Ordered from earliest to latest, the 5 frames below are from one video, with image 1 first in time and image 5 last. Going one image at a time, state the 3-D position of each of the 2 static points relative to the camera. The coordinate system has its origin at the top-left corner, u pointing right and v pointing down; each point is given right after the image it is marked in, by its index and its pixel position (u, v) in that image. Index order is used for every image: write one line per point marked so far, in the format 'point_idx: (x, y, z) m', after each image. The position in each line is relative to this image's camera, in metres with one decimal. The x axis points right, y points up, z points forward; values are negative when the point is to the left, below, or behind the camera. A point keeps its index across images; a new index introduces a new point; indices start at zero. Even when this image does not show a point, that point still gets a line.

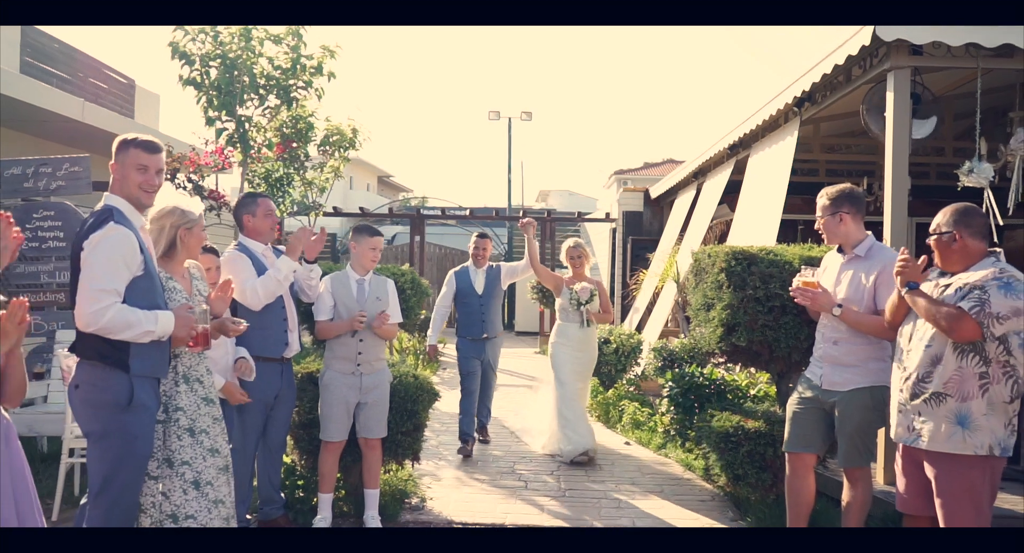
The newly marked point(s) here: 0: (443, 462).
0: (-0.5, -1.3, +5.7) m
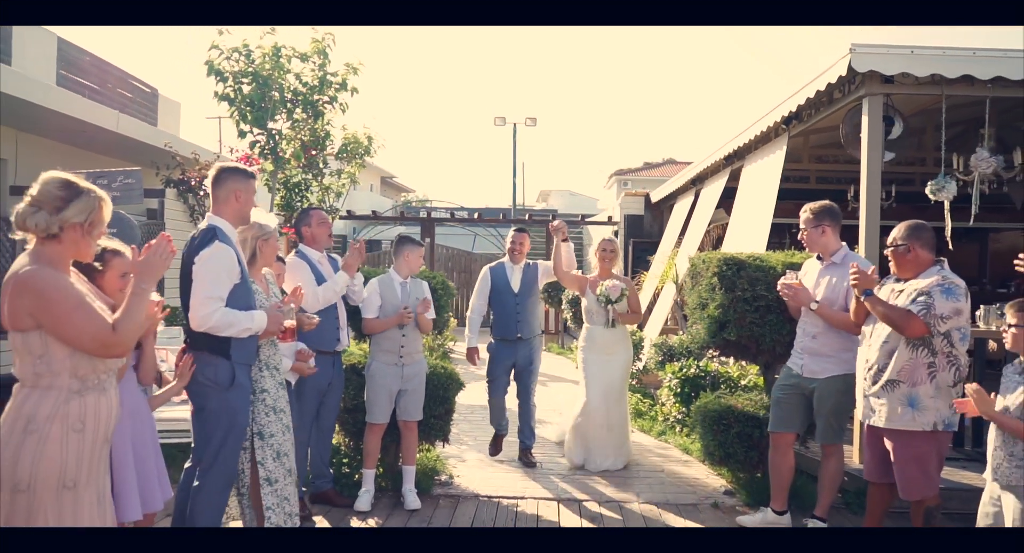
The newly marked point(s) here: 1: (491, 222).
0: (-0.4, -1.4, +6.4) m
1: (-0.4, +1.1, +16.1) m
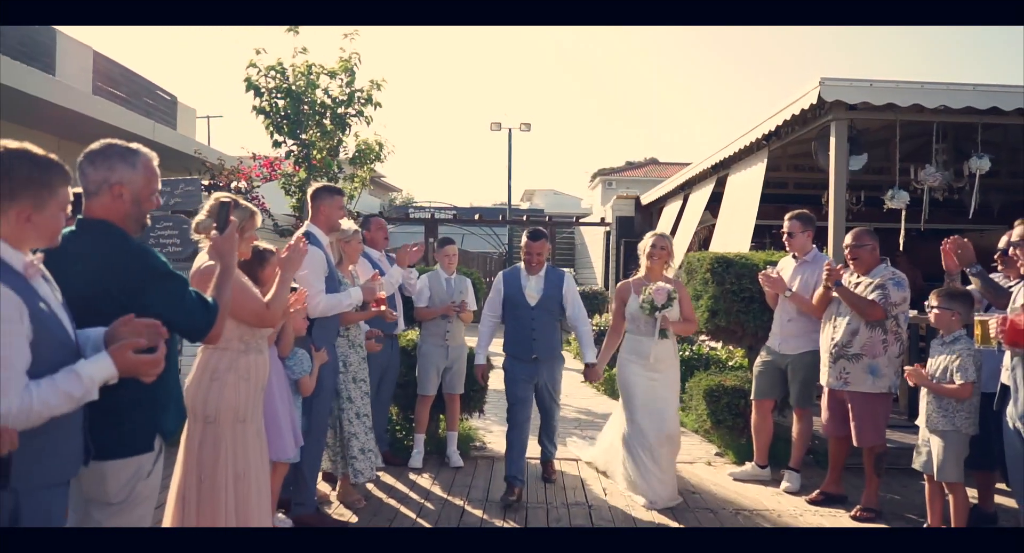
0: (-0.2, -1.3, +7.4) m
1: (-0.5, +1.1, +17.0) m
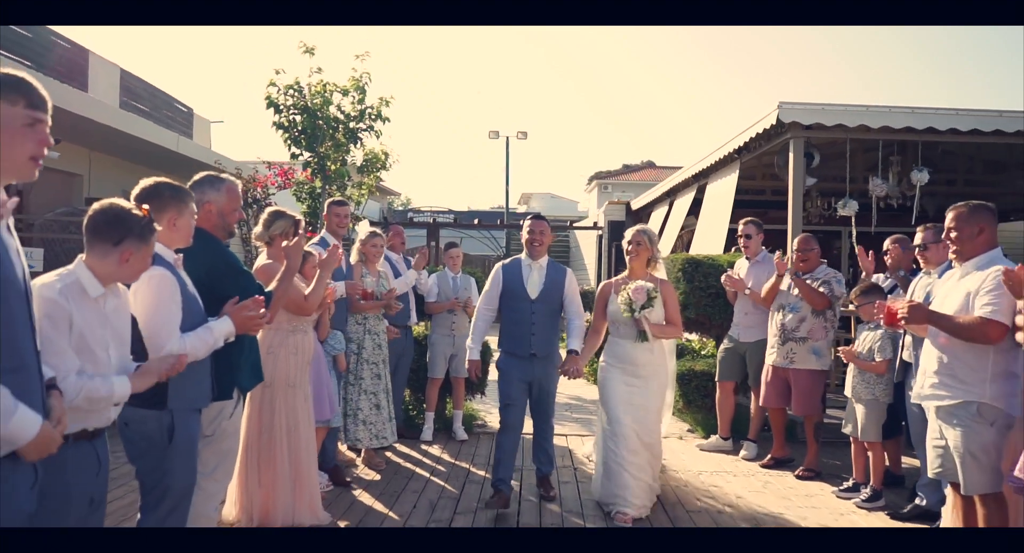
0: (-0.2, -1.3, +8.3) m
1: (-0.5, +1.1, +18.0) m
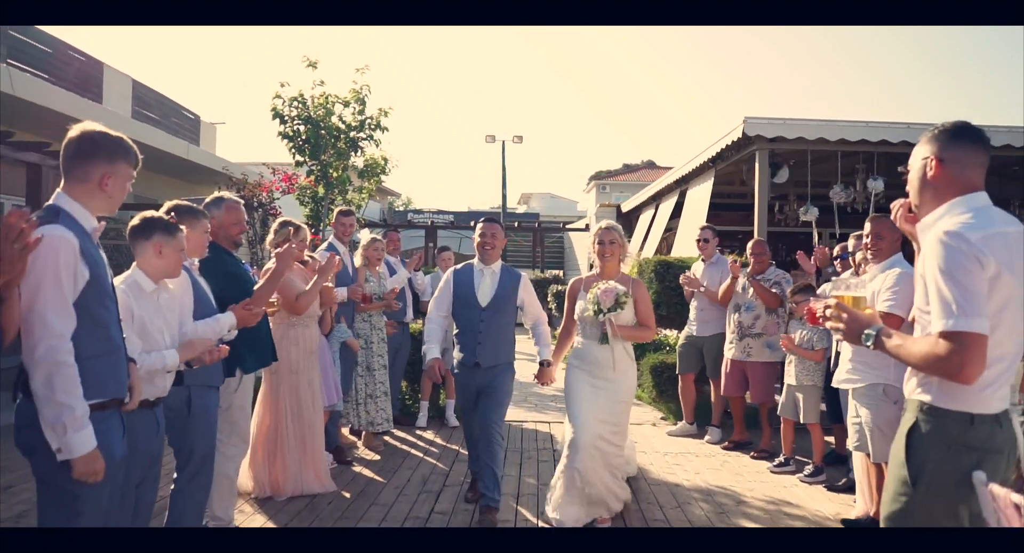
0: (-0.3, -1.3, +8.9) m
1: (-0.6, +1.1, +18.6) m
